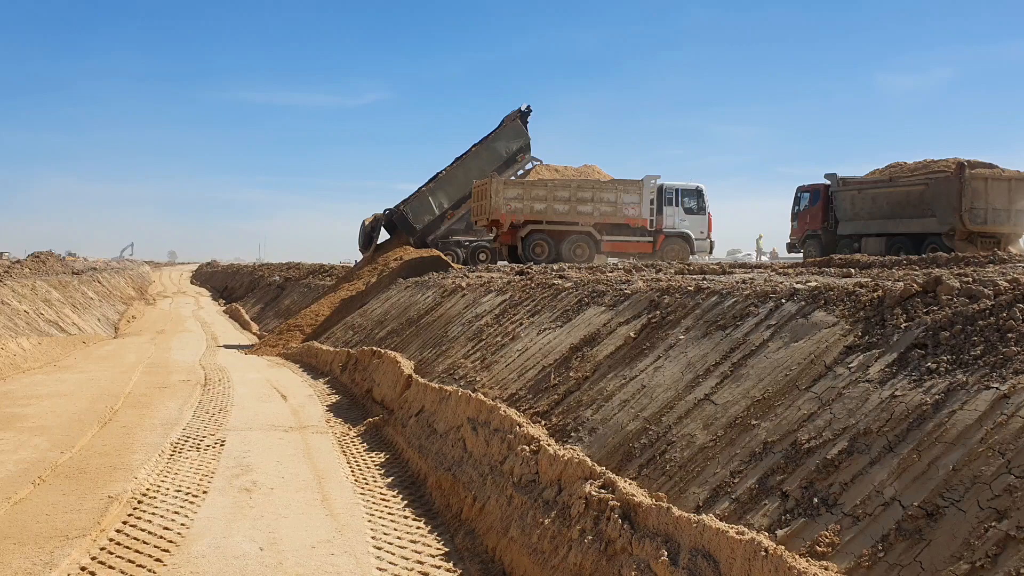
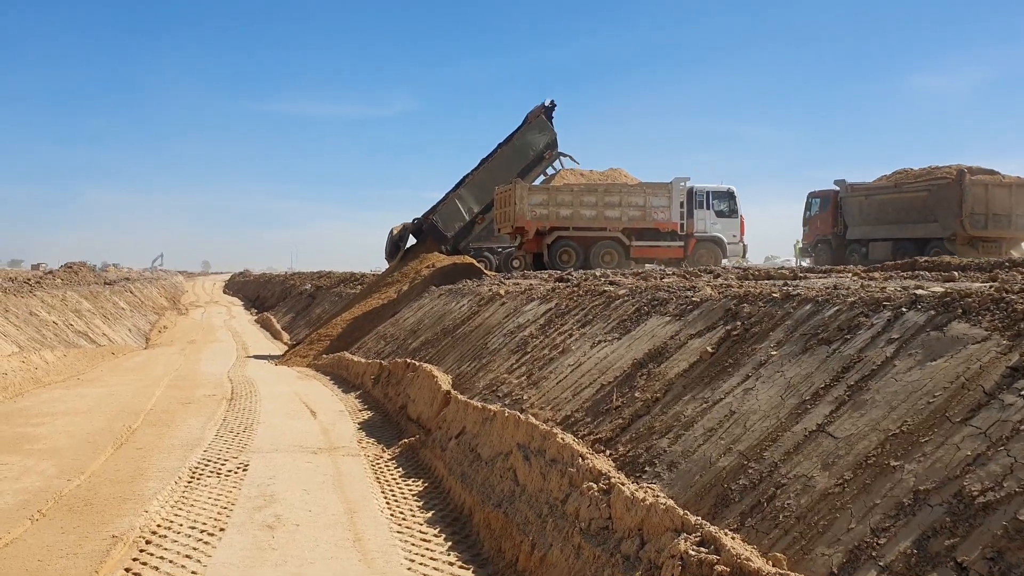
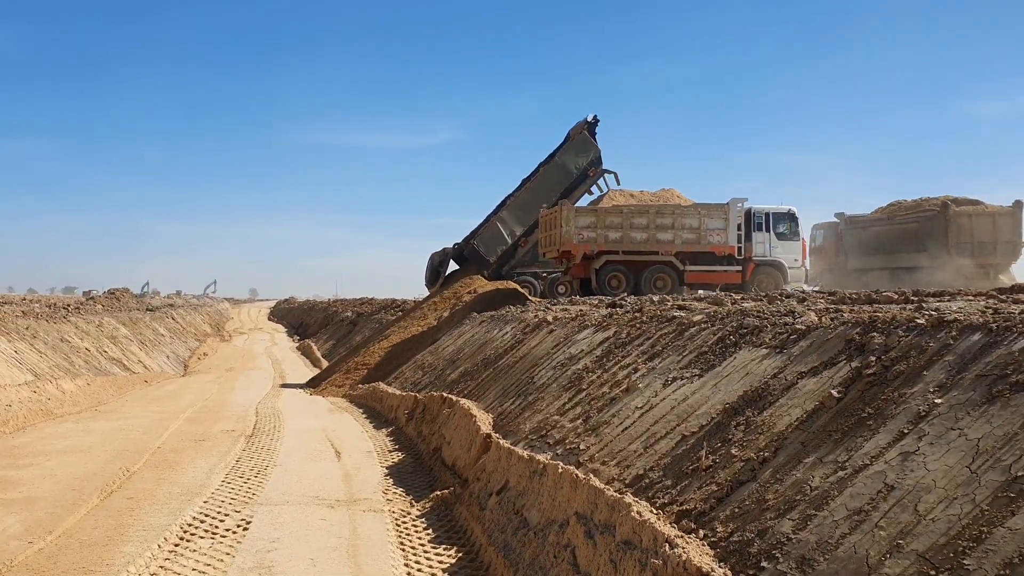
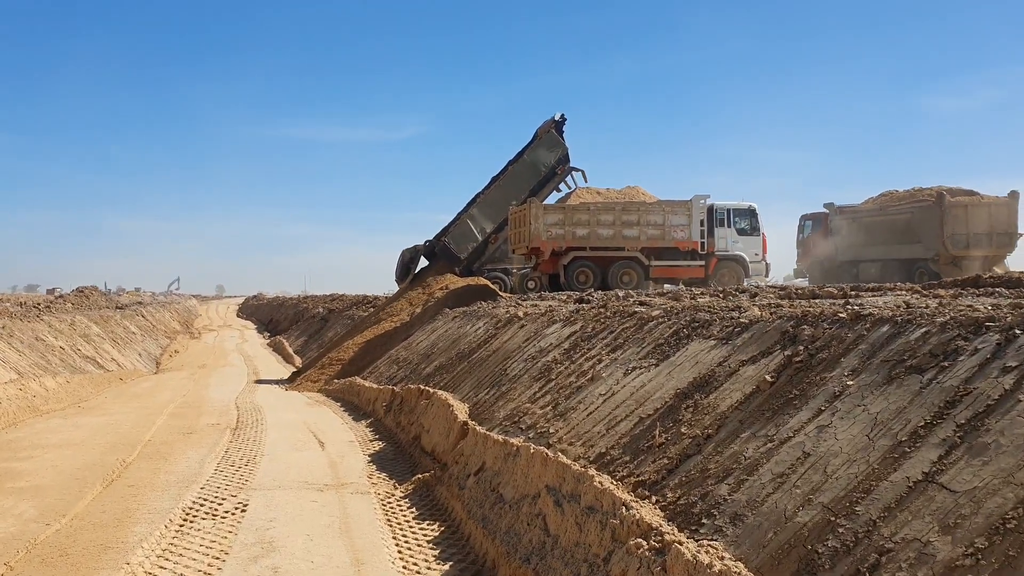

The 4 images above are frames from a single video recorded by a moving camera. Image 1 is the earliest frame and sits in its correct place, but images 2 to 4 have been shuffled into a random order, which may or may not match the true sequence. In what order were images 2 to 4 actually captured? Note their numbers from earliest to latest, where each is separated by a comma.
2, 4, 3
